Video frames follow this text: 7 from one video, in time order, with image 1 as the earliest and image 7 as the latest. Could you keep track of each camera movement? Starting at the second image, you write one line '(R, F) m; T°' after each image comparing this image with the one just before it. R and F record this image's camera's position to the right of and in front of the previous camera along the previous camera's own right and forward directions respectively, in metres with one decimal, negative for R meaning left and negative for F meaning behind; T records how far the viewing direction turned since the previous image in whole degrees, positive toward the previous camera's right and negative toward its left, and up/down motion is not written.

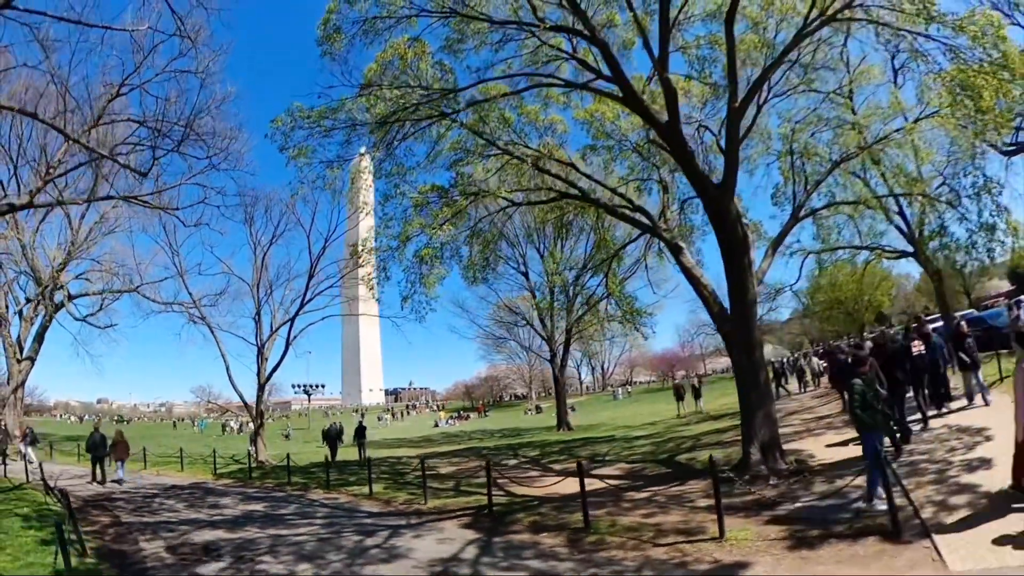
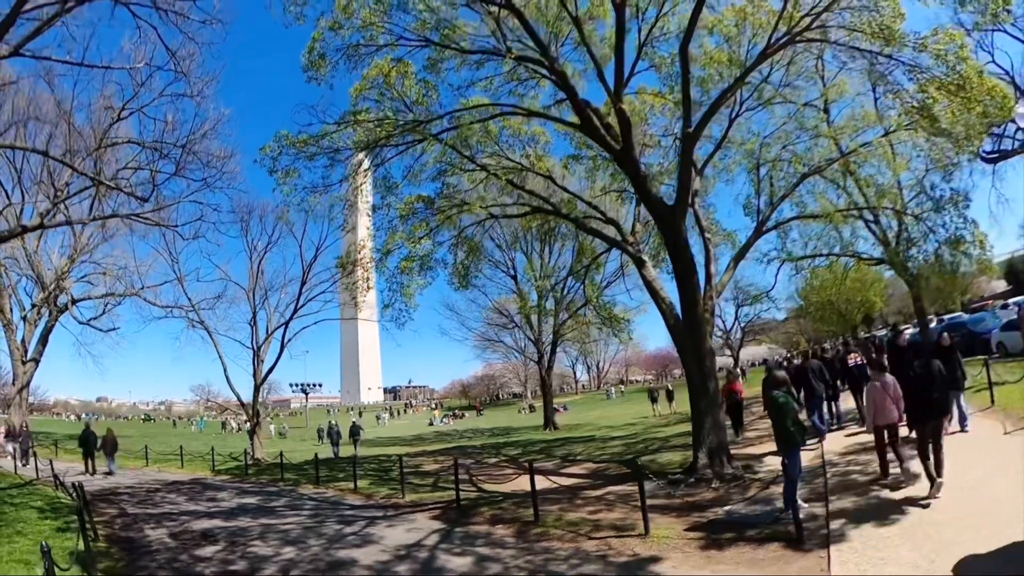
(+0.4, -0.9) m; 0°
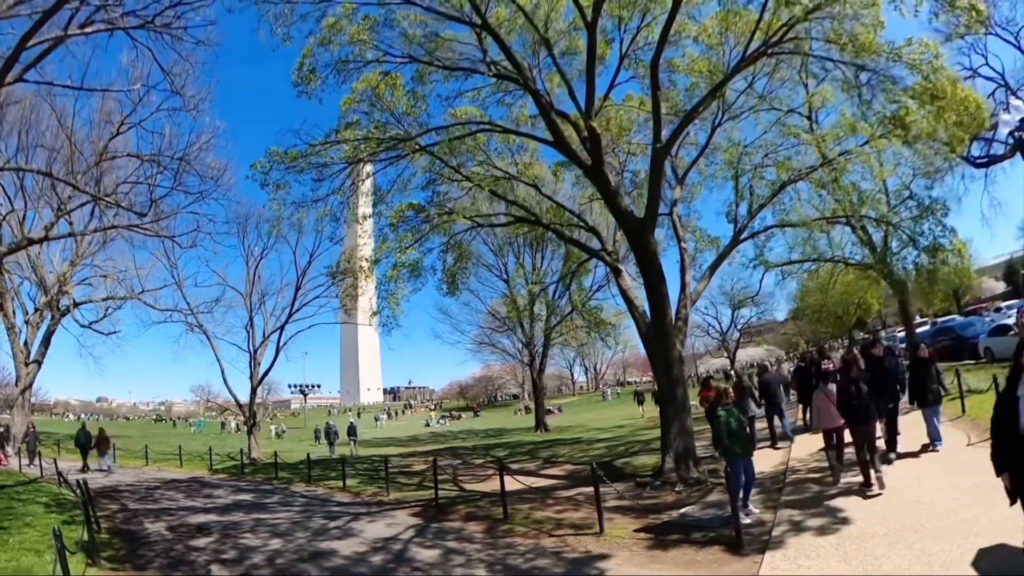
(+0.3, -0.6) m; 0°
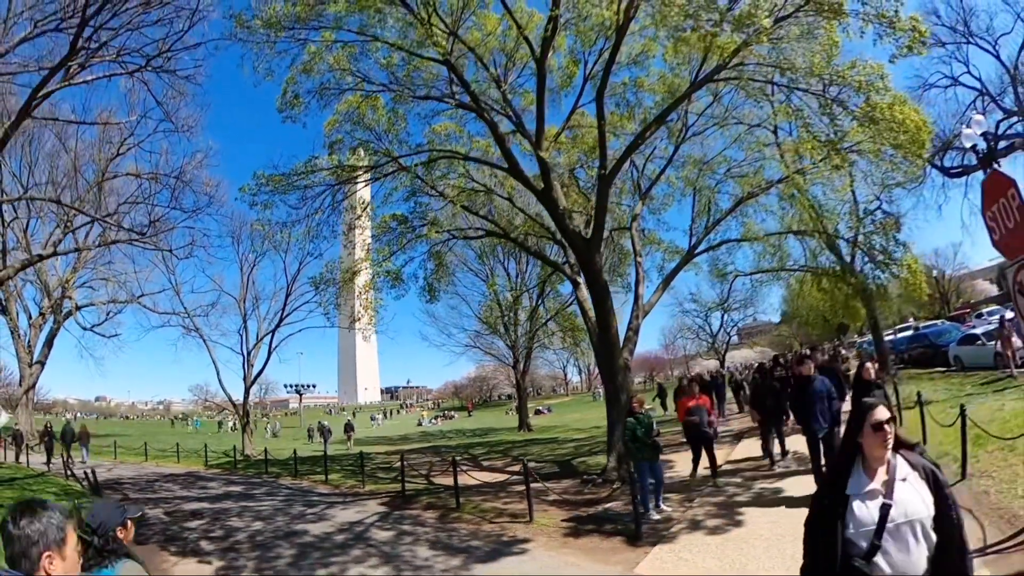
(+0.6, -1.2) m; 0°
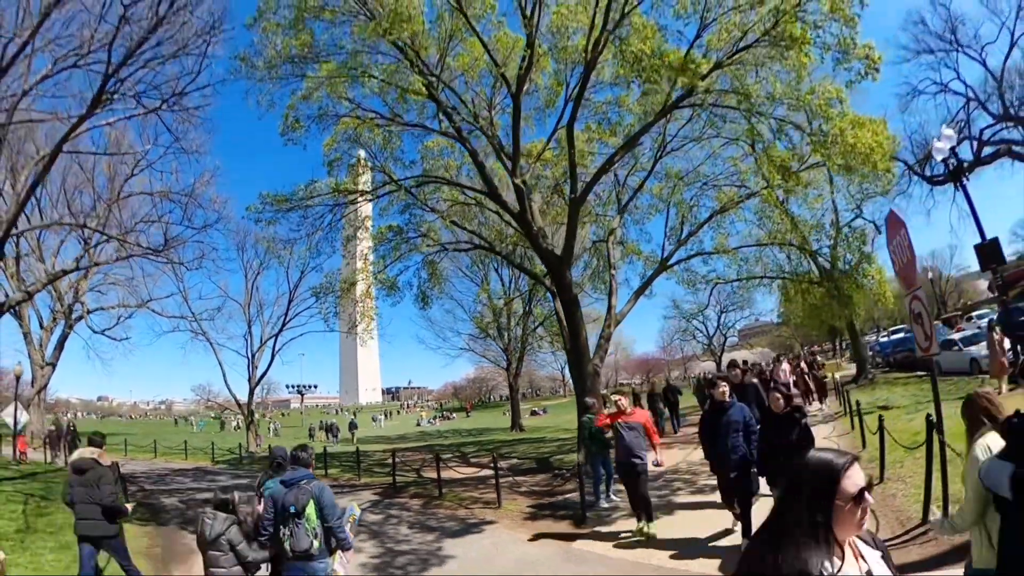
(+0.4, -1.2) m; 0°
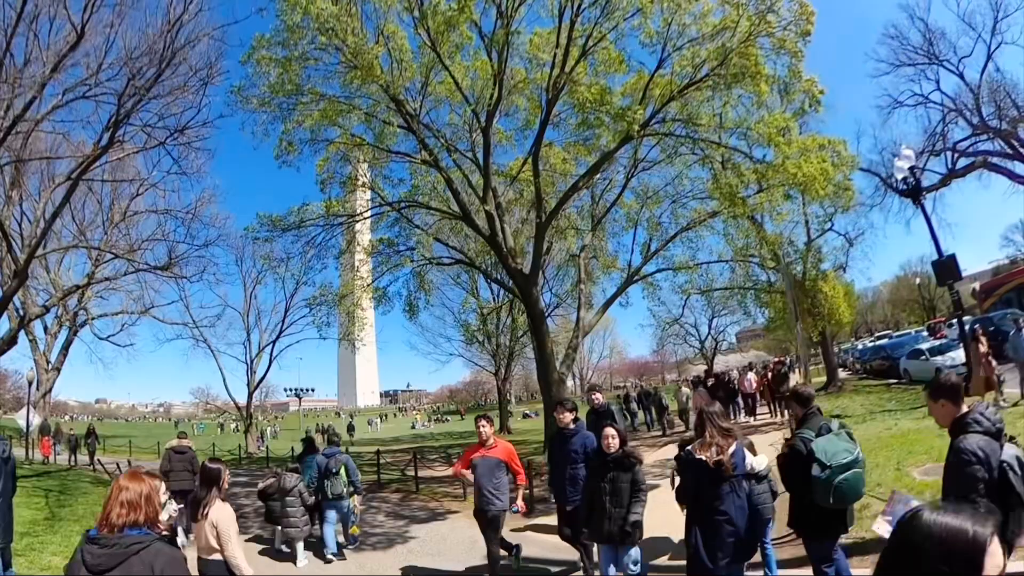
(+0.5, -1.3) m; 0°
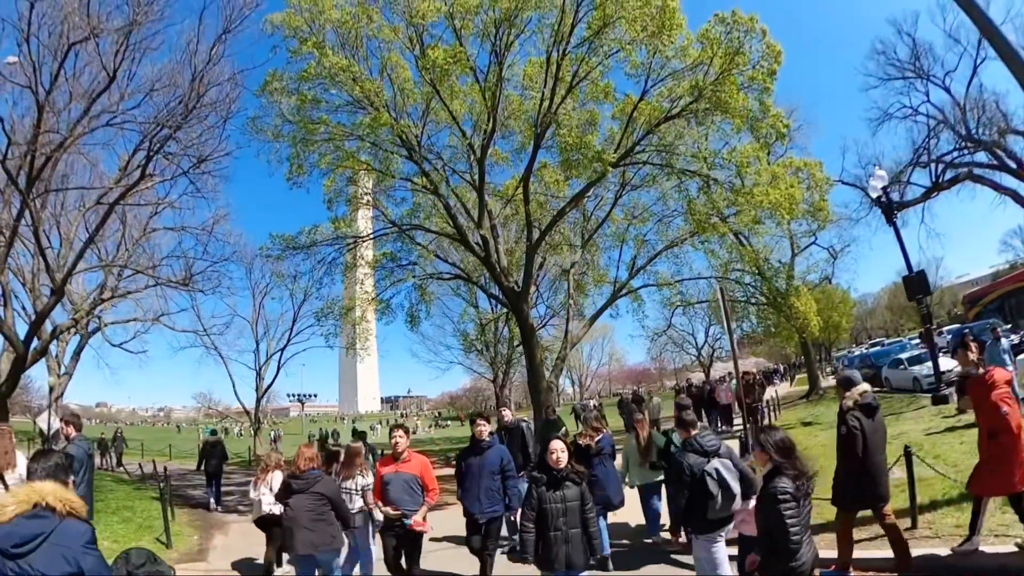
(+0.2, -1.2) m; 0°
